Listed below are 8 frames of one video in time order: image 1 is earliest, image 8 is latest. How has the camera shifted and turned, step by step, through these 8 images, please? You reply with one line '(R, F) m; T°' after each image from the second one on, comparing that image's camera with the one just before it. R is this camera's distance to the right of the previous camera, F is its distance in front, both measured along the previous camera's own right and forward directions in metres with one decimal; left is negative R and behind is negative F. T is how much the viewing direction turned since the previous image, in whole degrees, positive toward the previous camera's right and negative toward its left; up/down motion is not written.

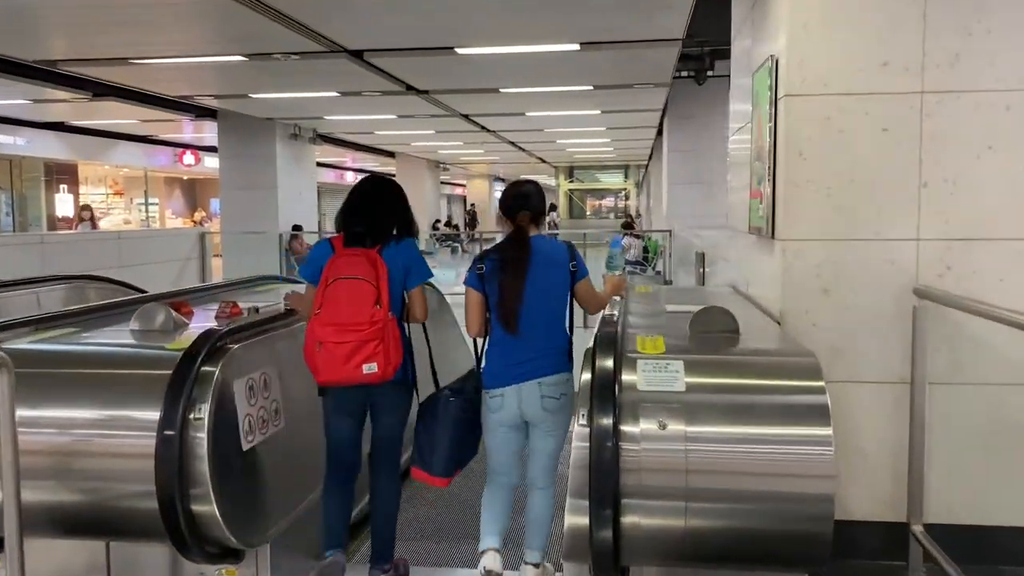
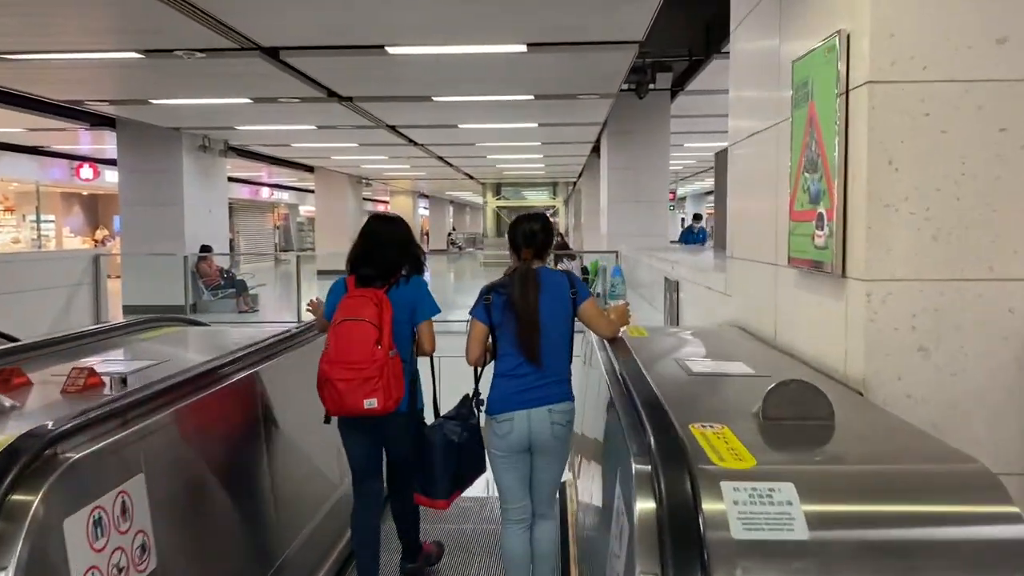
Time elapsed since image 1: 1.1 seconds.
(-0.1, +0.7) m; +5°
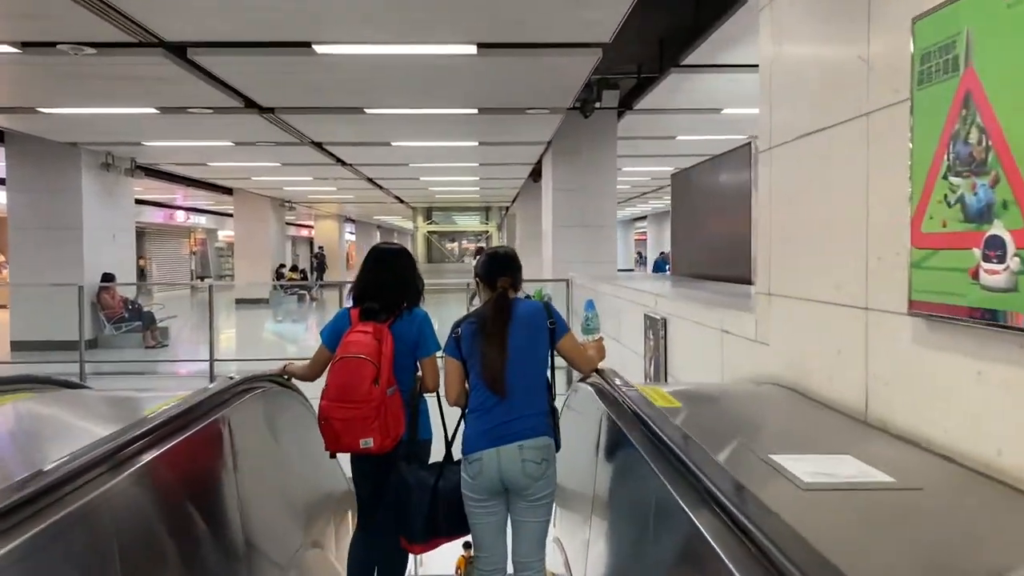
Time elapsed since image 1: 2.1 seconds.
(-0.1, +0.7) m; +5°
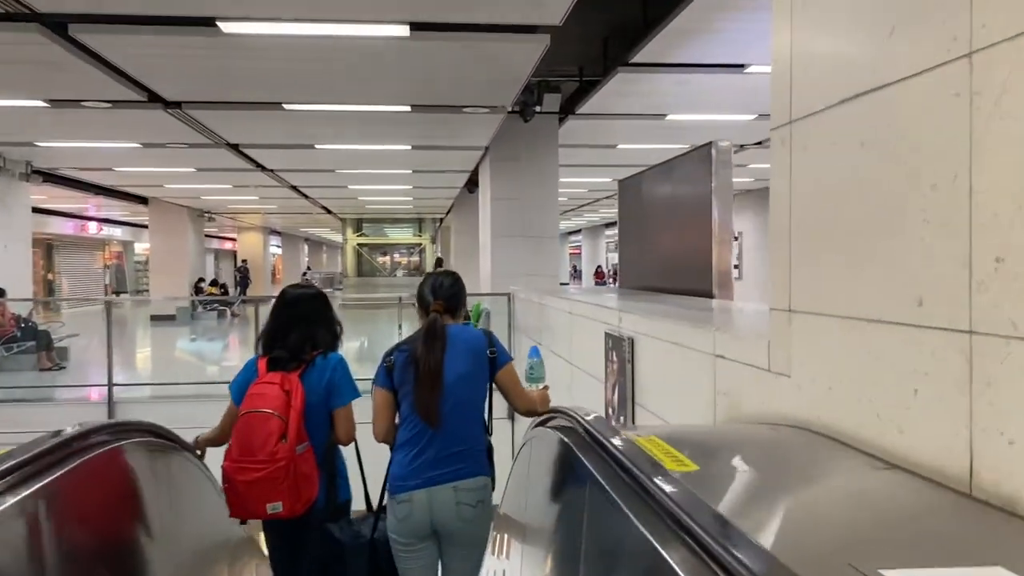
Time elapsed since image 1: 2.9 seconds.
(0.0, +0.6) m; +4°
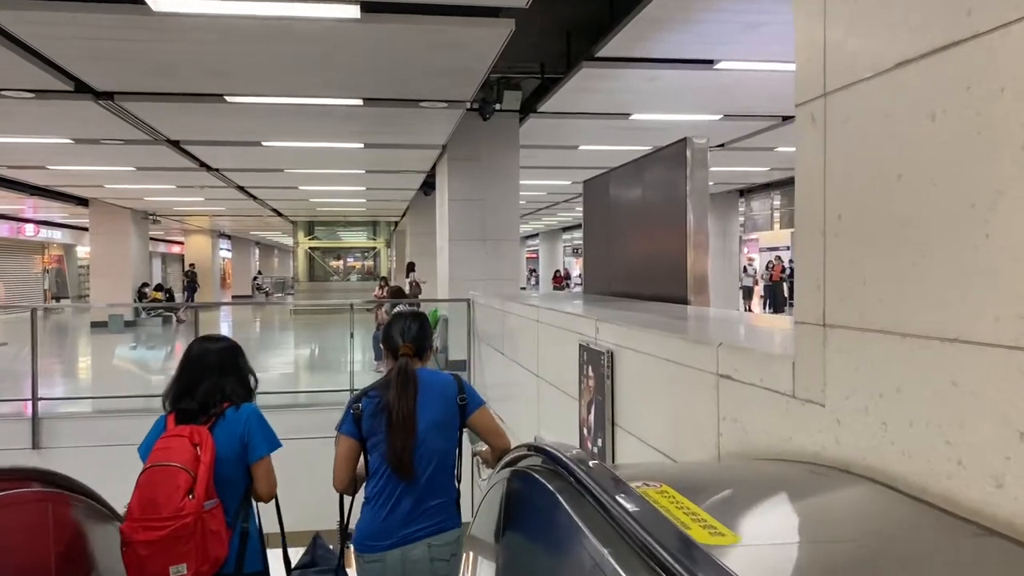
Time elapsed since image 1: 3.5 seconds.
(0.0, +0.4) m; +3°
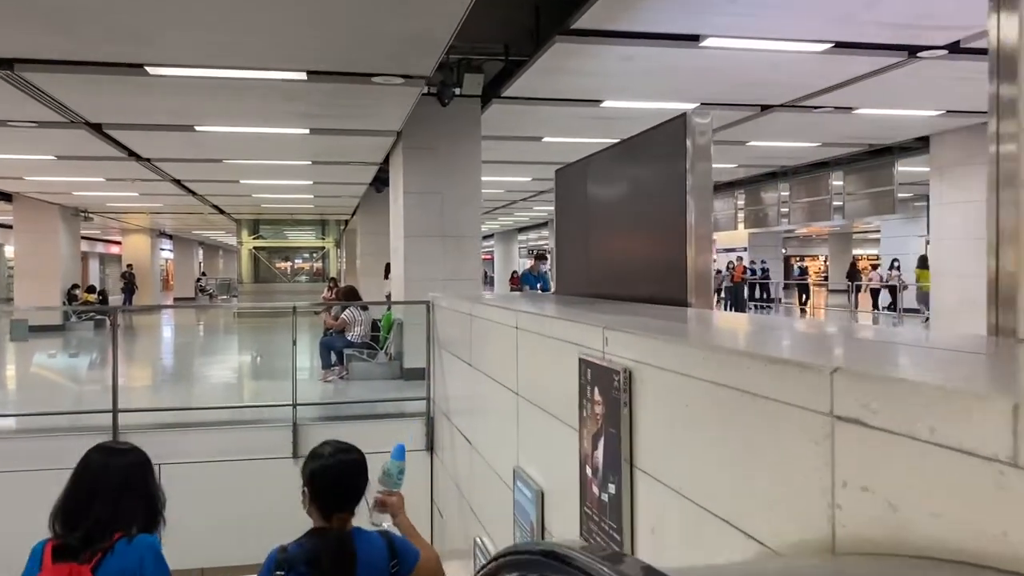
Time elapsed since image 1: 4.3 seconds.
(-0.1, +0.7) m; +3°
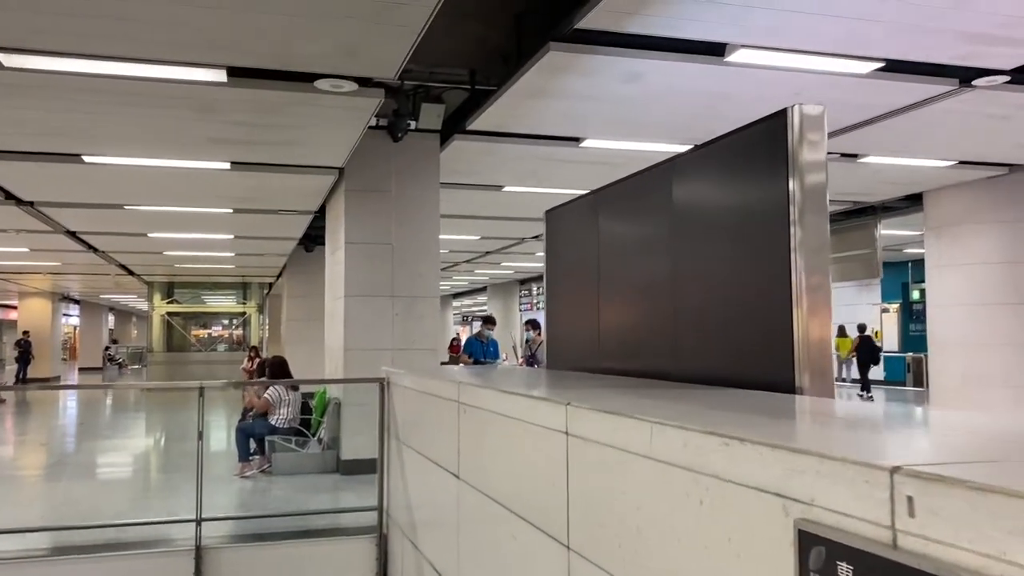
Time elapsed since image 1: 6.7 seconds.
(-0.3, +1.3) m; +5°
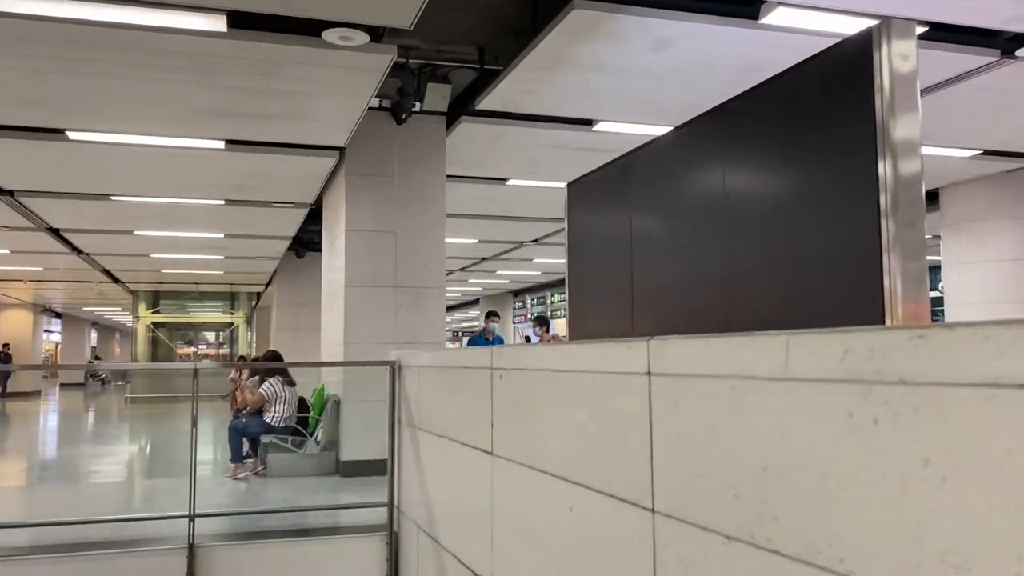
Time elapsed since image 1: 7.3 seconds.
(-0.2, +0.3) m; +1°
